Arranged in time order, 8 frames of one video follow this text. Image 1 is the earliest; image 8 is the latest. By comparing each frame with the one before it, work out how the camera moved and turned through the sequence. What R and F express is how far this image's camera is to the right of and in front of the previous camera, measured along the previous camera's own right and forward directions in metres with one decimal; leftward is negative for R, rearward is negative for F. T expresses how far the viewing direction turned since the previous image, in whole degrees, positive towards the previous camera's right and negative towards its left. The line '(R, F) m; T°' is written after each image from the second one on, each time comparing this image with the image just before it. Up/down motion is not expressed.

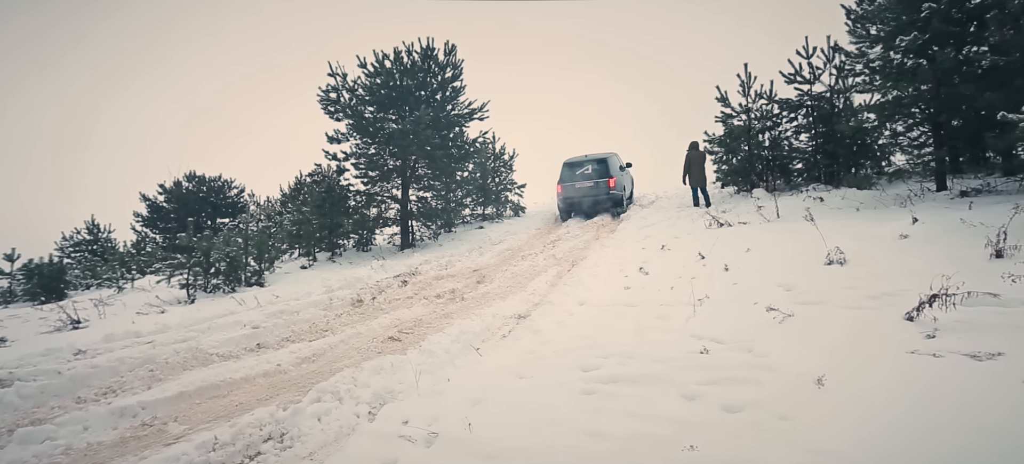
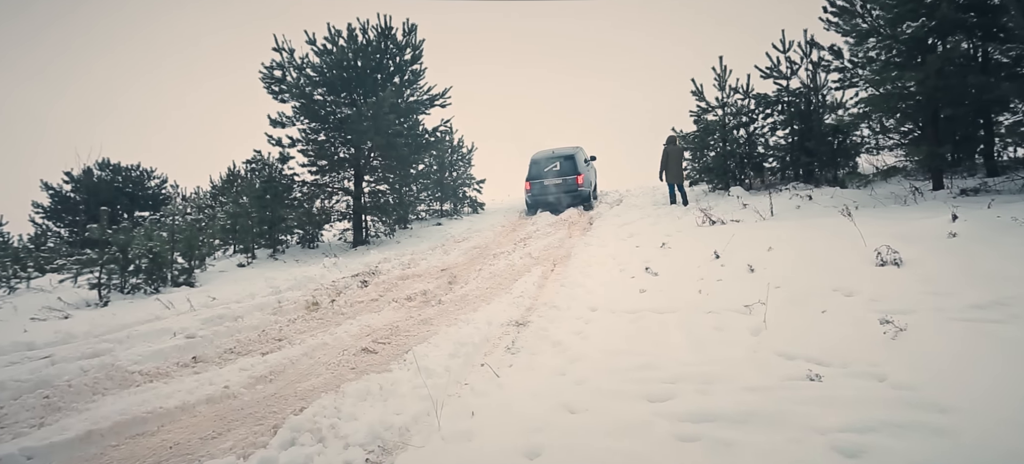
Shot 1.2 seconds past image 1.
(-0.7, +1.2) m; +6°
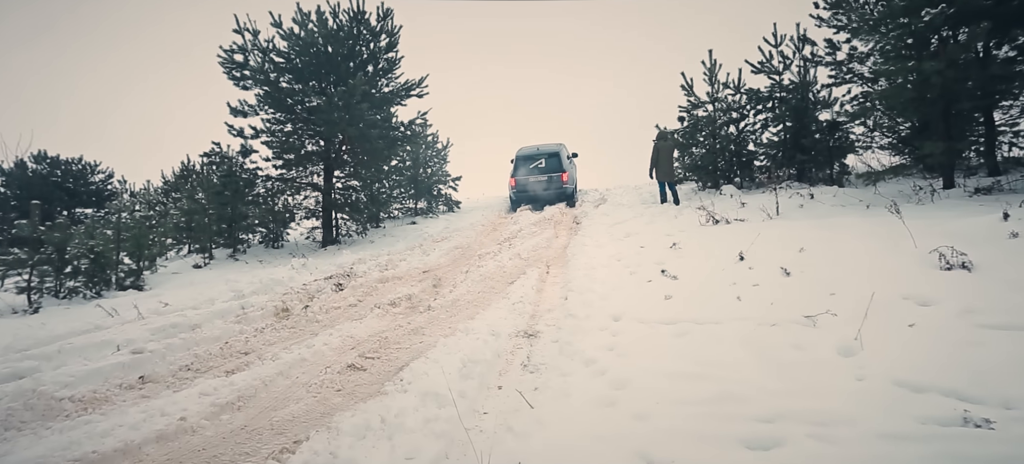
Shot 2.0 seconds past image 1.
(-0.5, +0.9) m; +4°
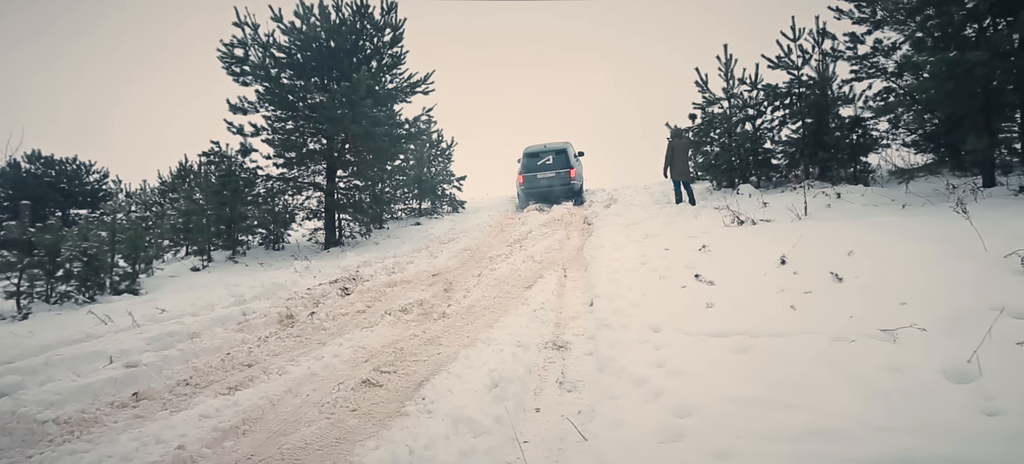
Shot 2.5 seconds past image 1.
(-0.3, +0.5) m; 0°
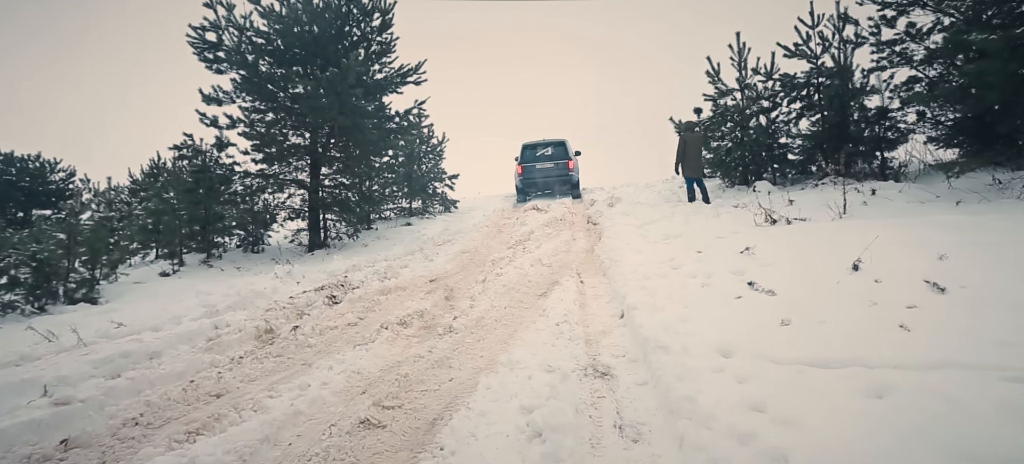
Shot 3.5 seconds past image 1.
(-0.4, +1.0) m; +2°
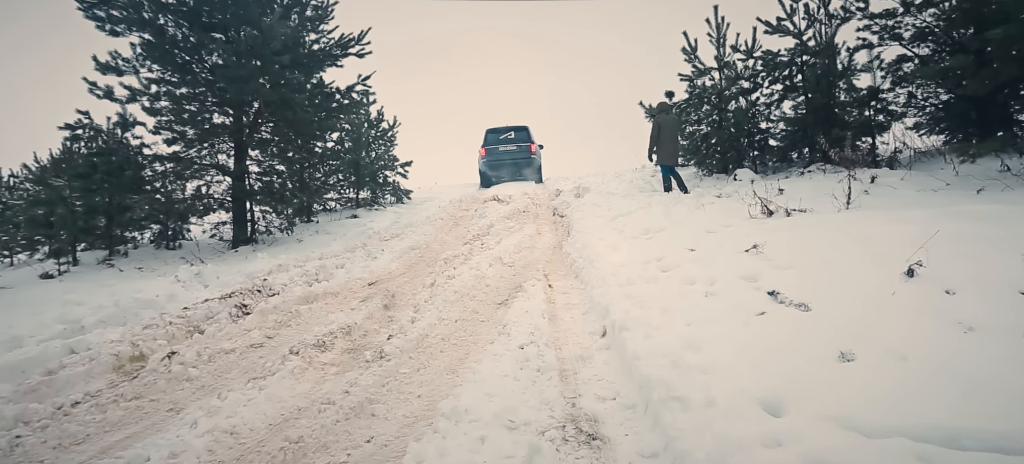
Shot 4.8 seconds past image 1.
(+0.1, +1.5) m; +4°
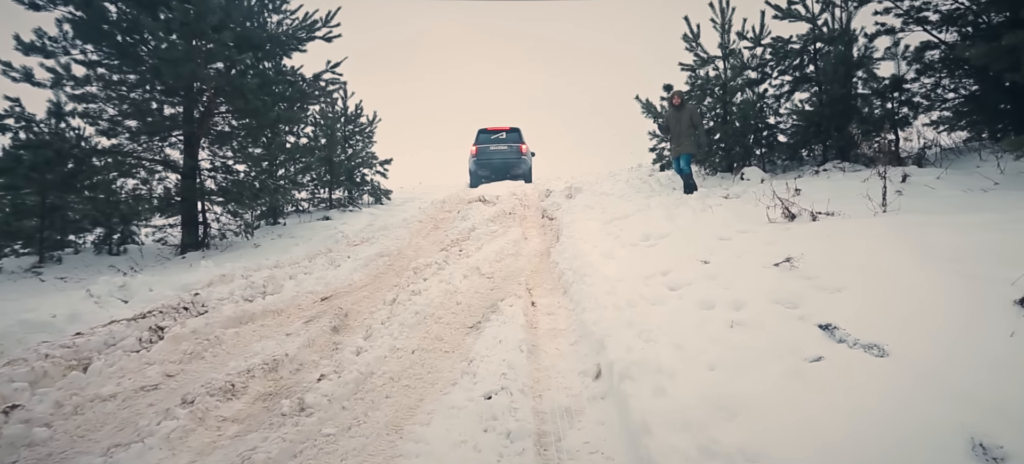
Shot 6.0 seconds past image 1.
(+0.2, +1.2) m; +1°
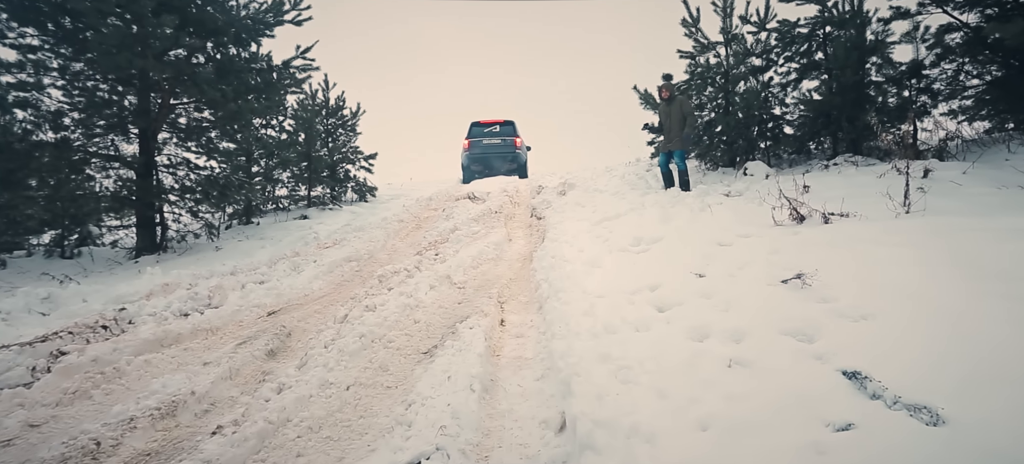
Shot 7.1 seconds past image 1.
(+0.4, +0.8) m; 0°
